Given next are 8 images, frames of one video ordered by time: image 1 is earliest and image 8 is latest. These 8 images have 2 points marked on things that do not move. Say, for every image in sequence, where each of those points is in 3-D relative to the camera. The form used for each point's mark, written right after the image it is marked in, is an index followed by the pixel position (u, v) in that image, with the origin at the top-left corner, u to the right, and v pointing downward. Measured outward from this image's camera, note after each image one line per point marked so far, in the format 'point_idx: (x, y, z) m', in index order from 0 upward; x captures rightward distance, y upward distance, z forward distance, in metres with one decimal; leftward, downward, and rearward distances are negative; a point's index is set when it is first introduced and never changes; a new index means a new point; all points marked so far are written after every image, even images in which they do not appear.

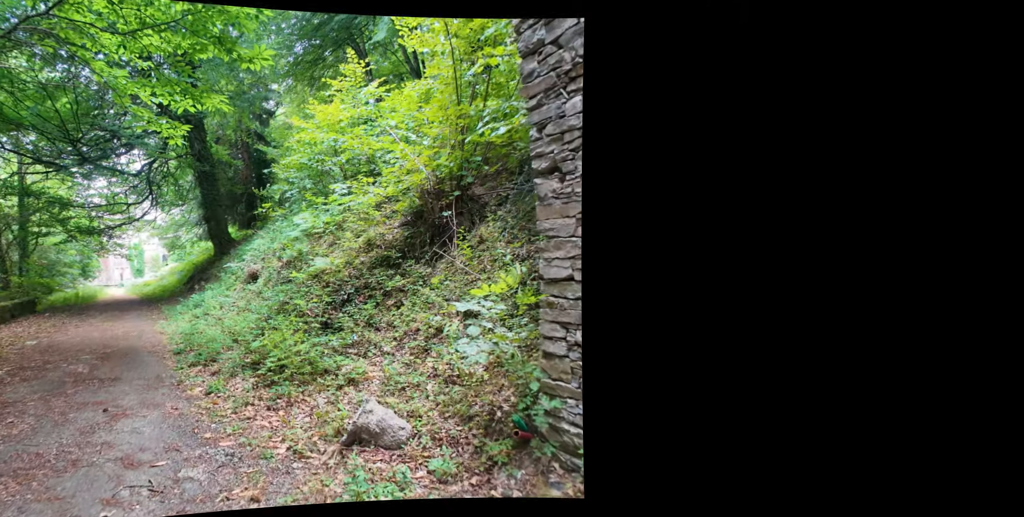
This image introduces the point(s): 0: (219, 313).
0: (-9.2, -1.7, +14.7) m
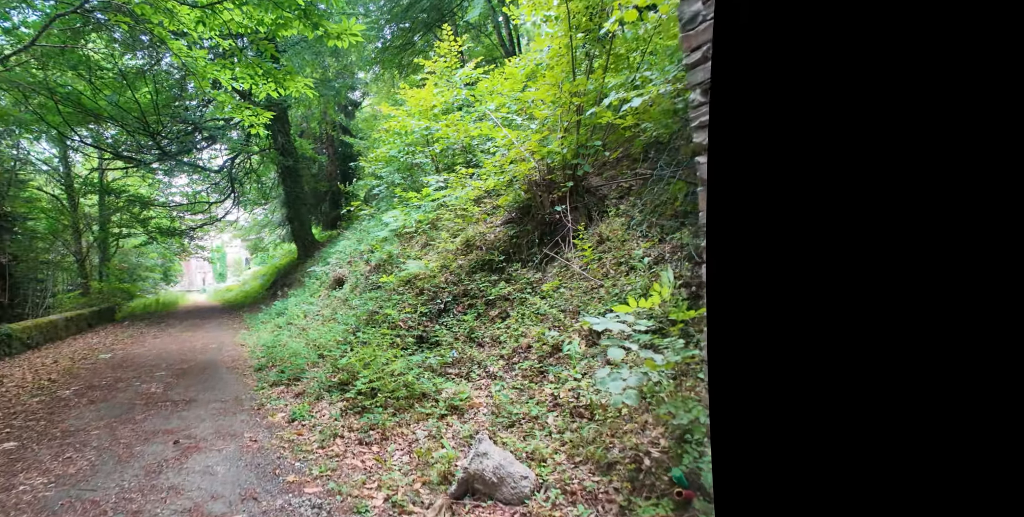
0: (-5.8, -1.8, +13.0) m
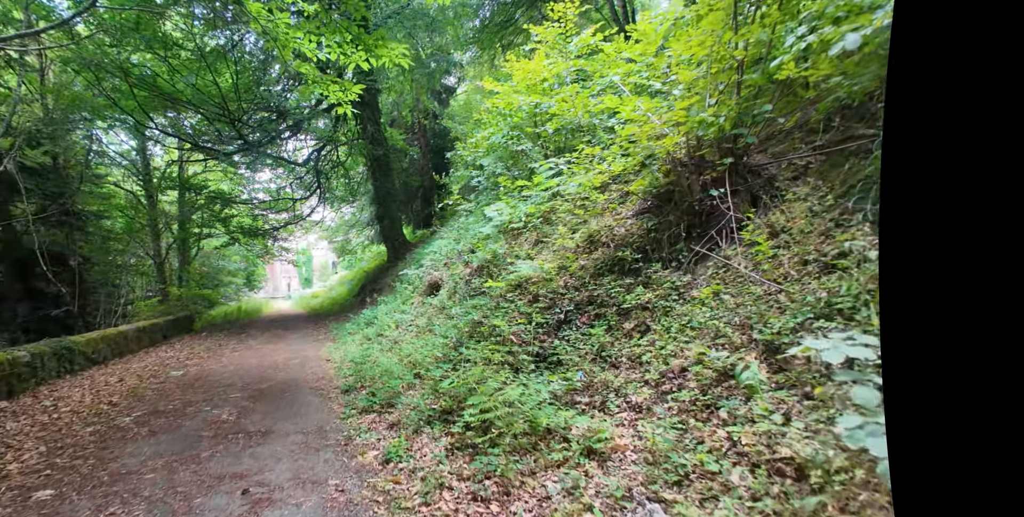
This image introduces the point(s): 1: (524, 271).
0: (-2.7, -1.8, +10.9) m
1: (+0.3, -0.3, +10.5) m
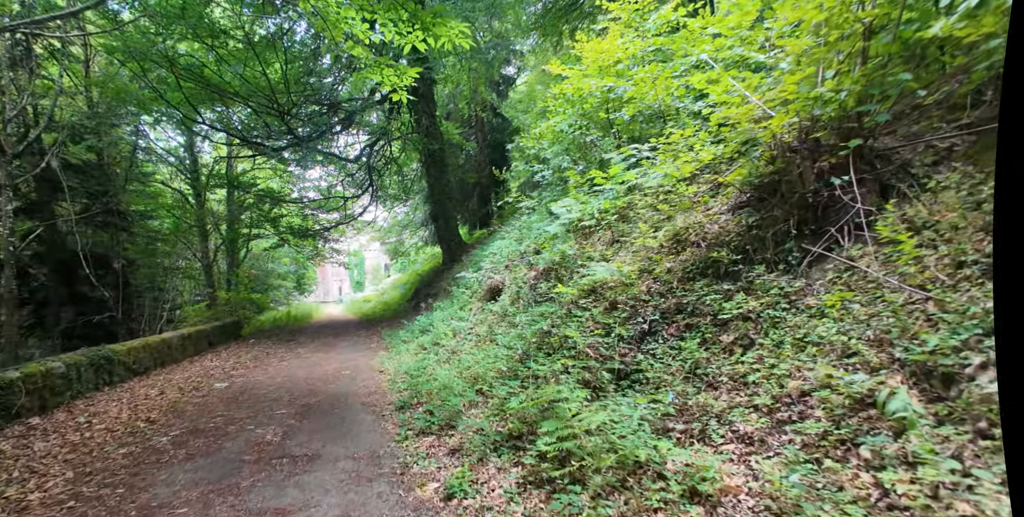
0: (-1.2, -1.8, +9.8) m
1: (+1.7, -0.3, +9.1) m
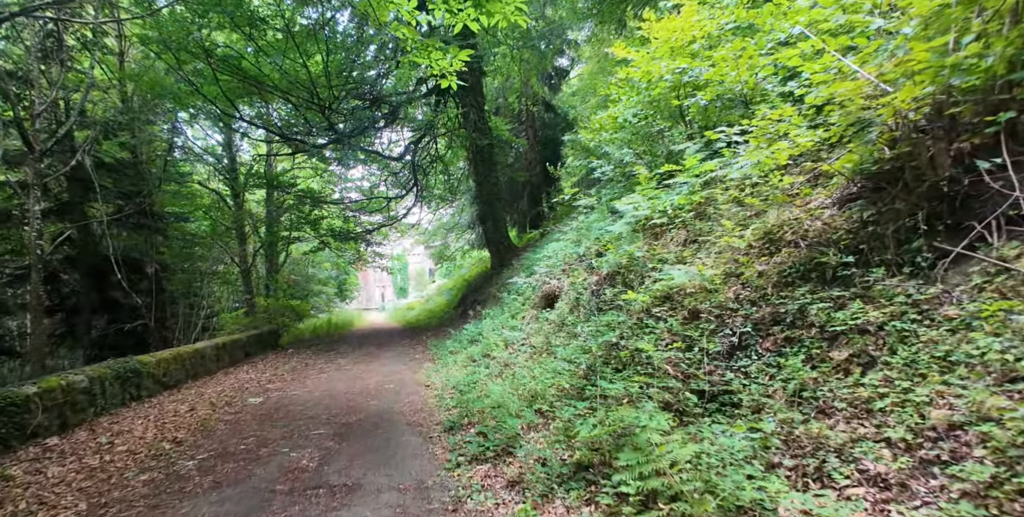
0: (-0.1, -1.9, +8.8) m
1: (+2.7, -0.3, +7.9) m
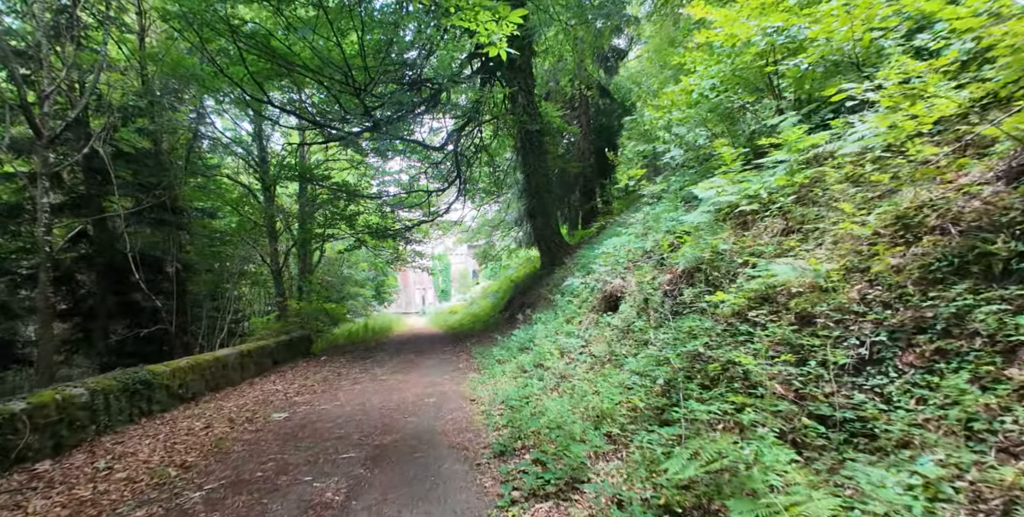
0: (+0.8, -1.8, +7.5) m
1: (+3.6, -0.2, +6.4) m
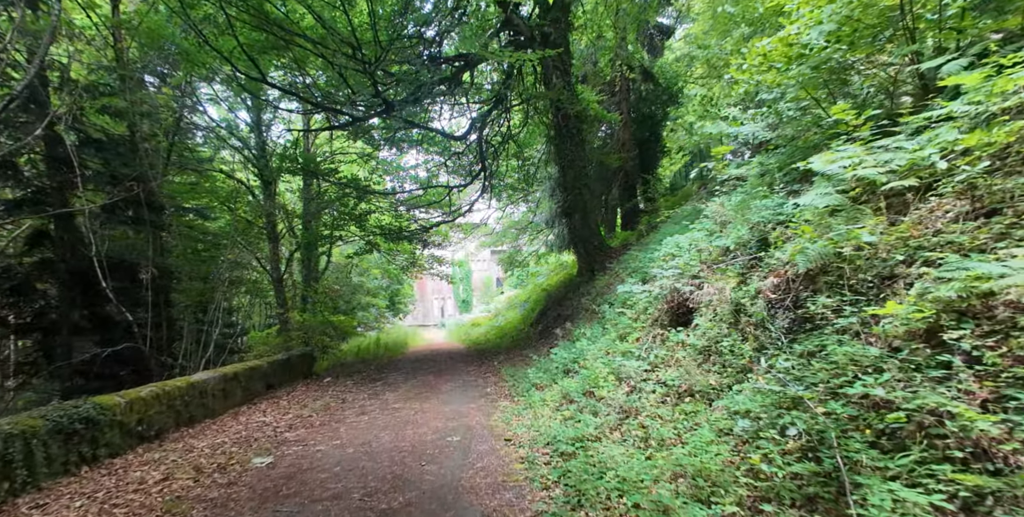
0: (+1.4, -1.8, +6.0) m
1: (+4.1, -0.2, +4.9) m
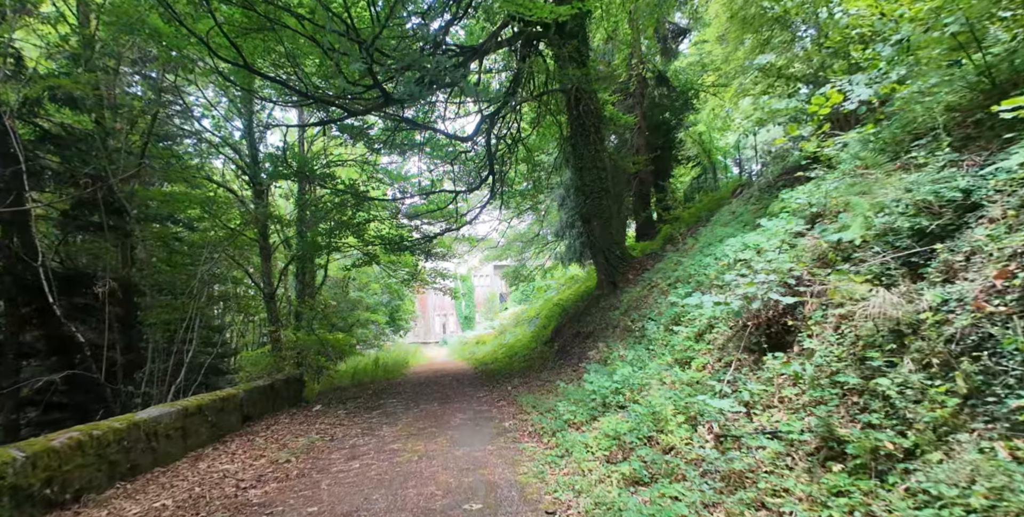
0: (+1.6, -1.9, +5.1) m
1: (+4.3, -0.2, +4.0) m
